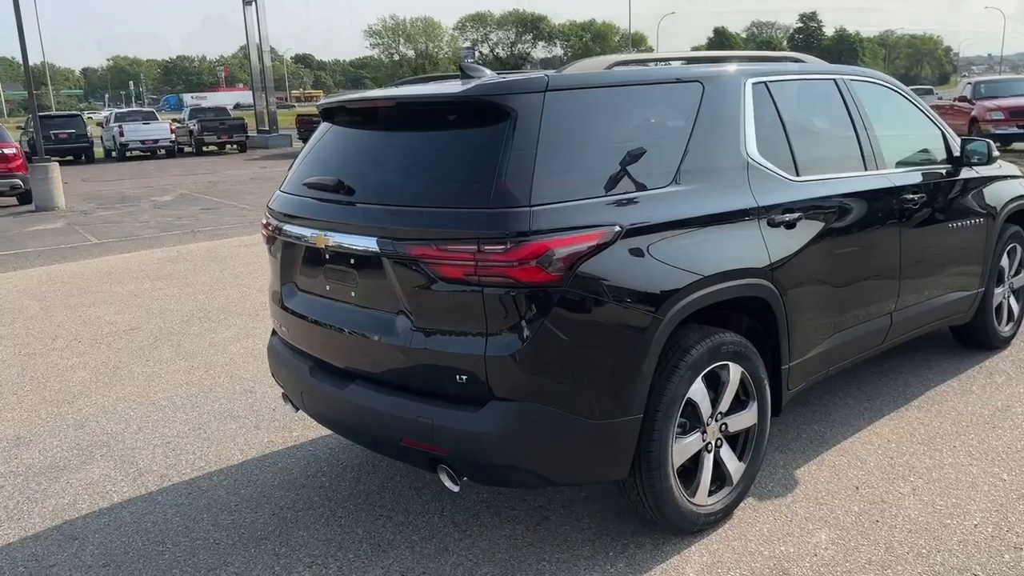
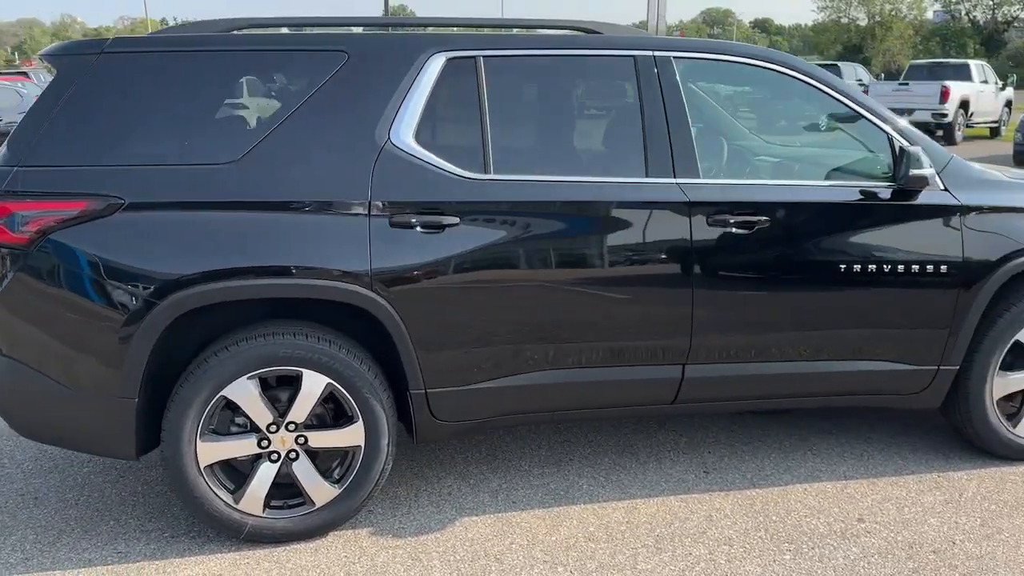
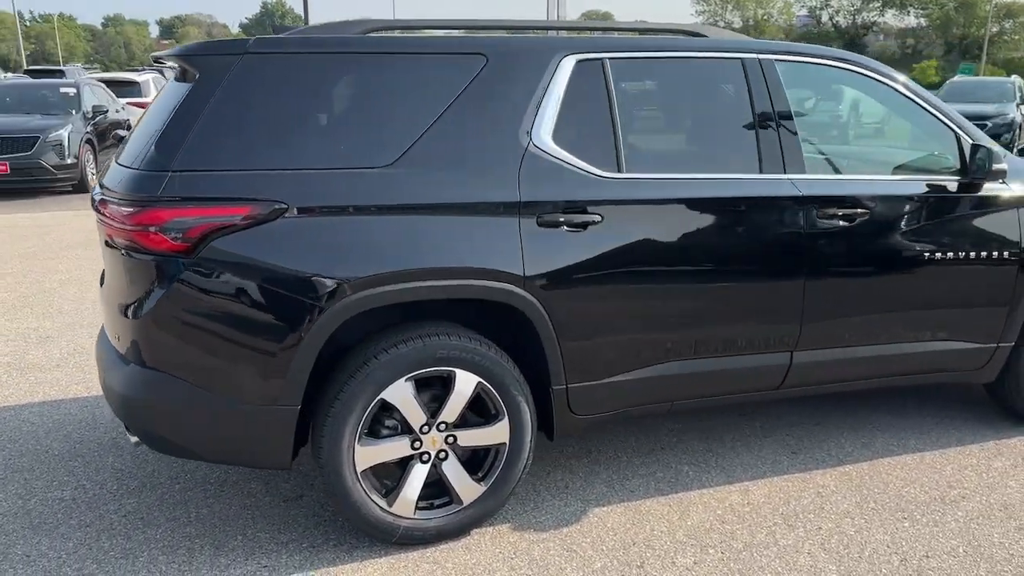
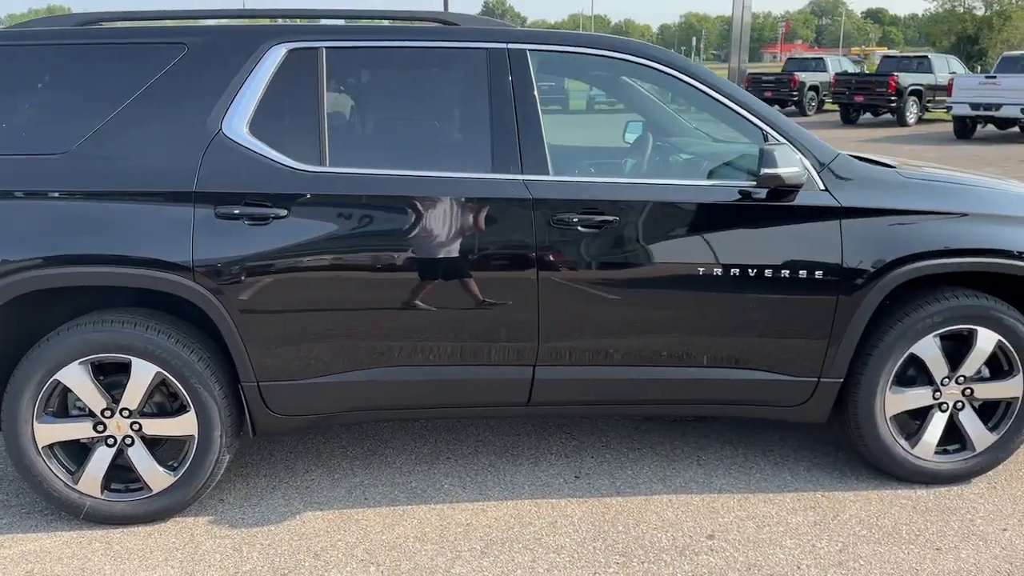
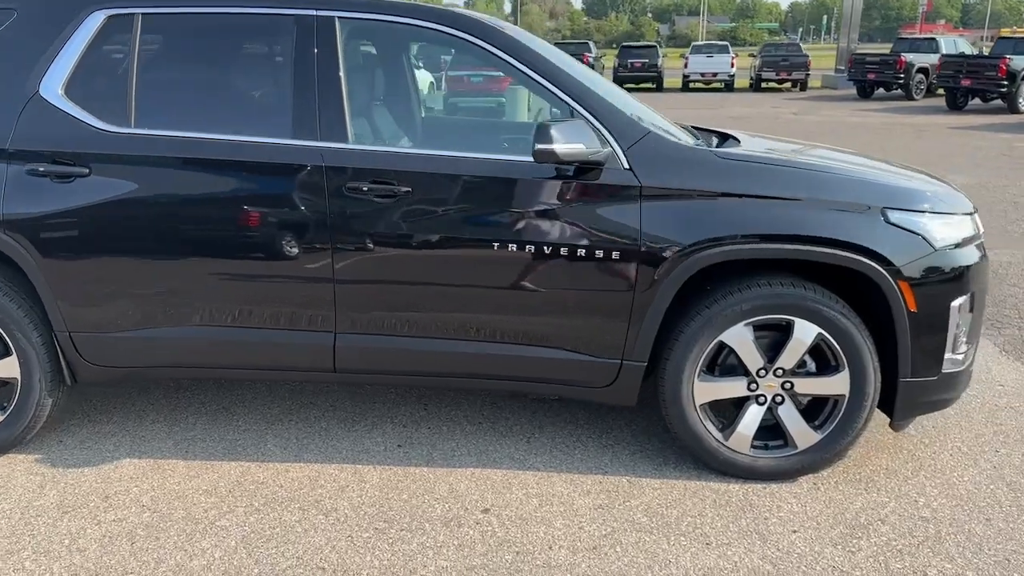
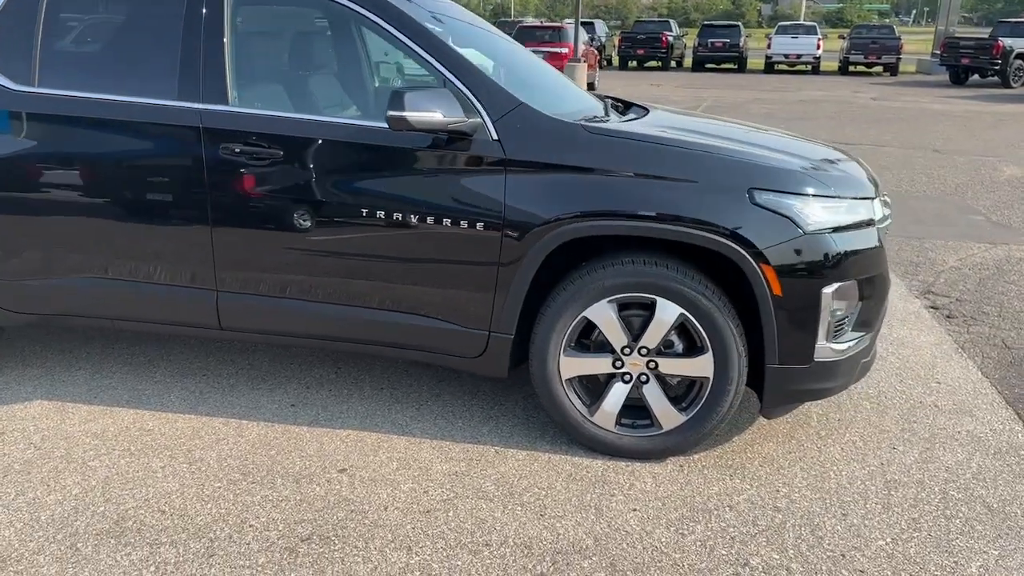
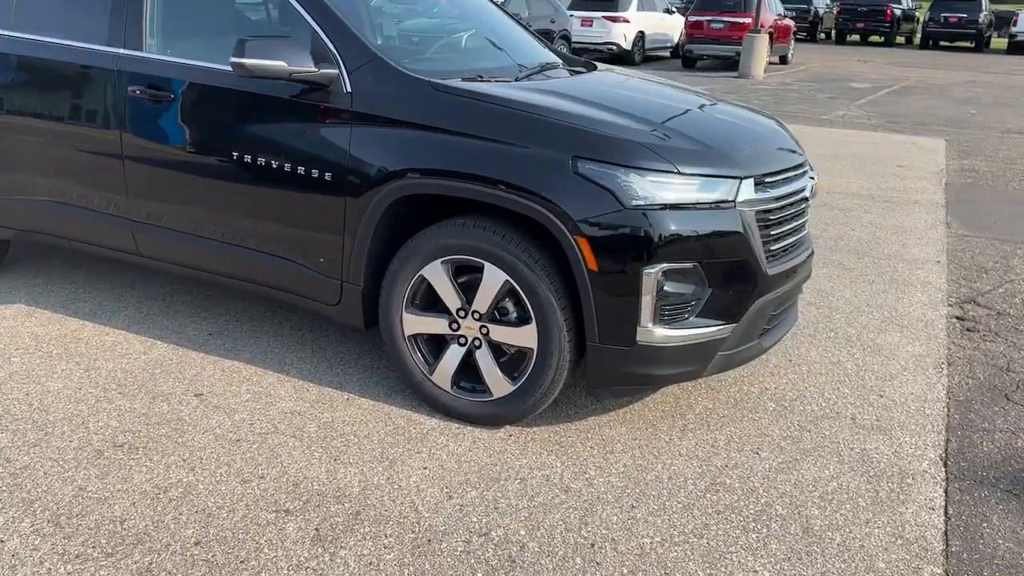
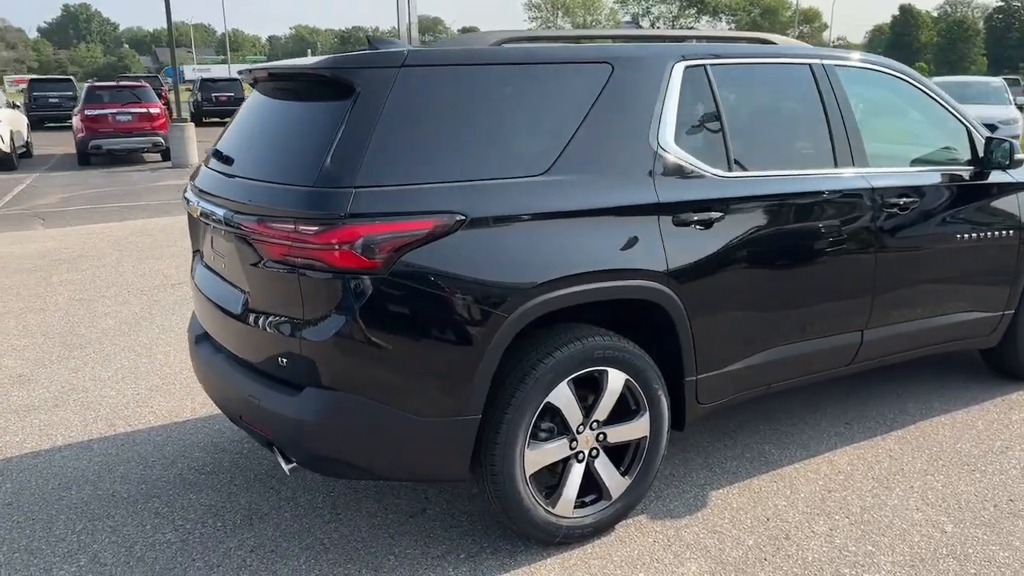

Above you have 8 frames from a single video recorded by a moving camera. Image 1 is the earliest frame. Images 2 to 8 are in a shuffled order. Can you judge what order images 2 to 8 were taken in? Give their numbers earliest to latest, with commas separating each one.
8, 3, 2, 4, 5, 6, 7
